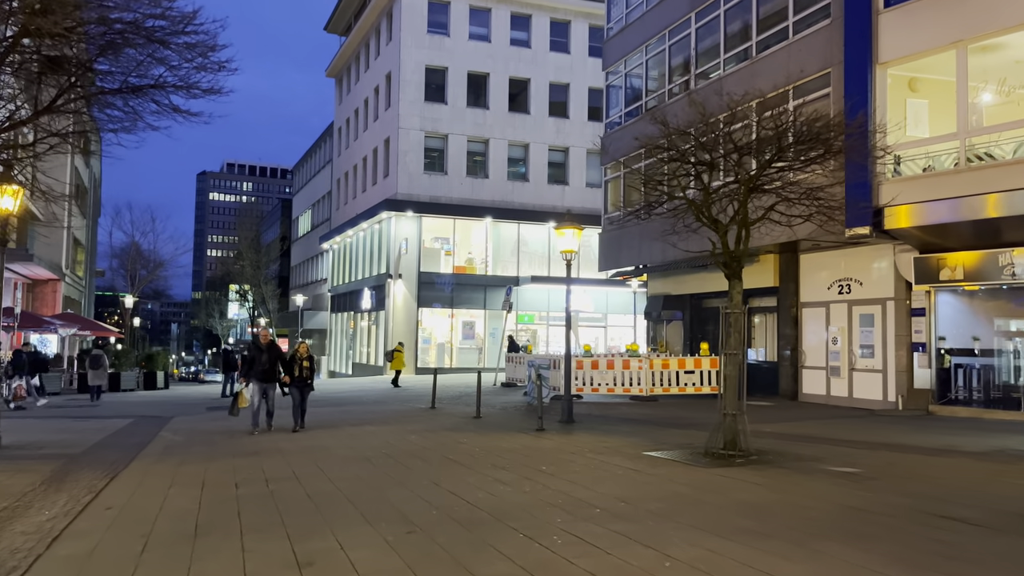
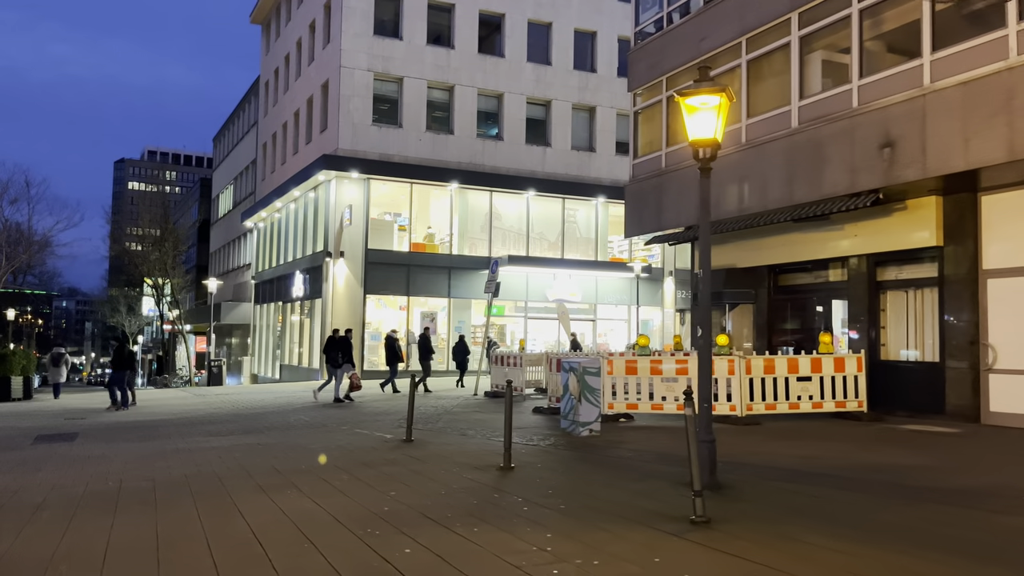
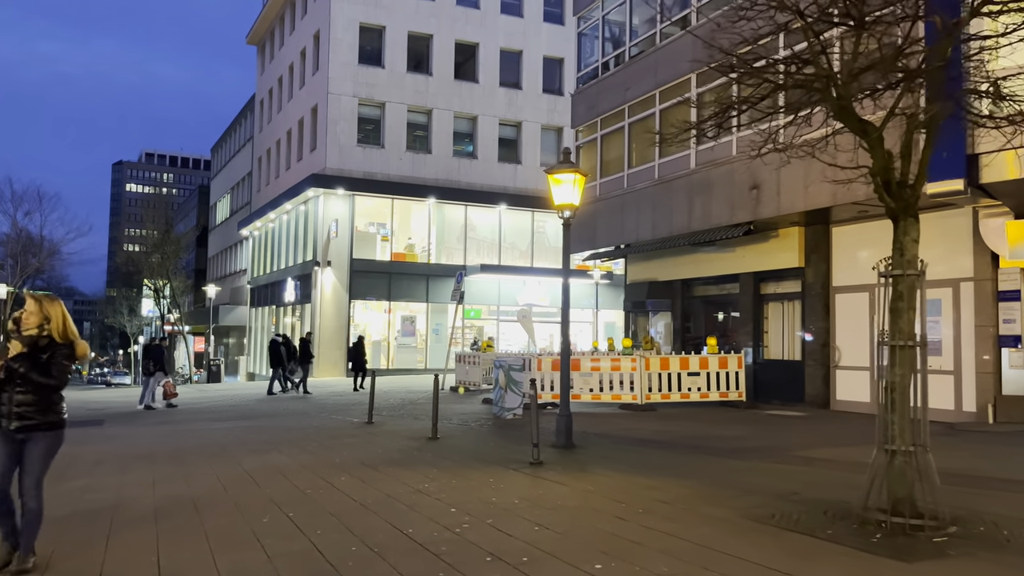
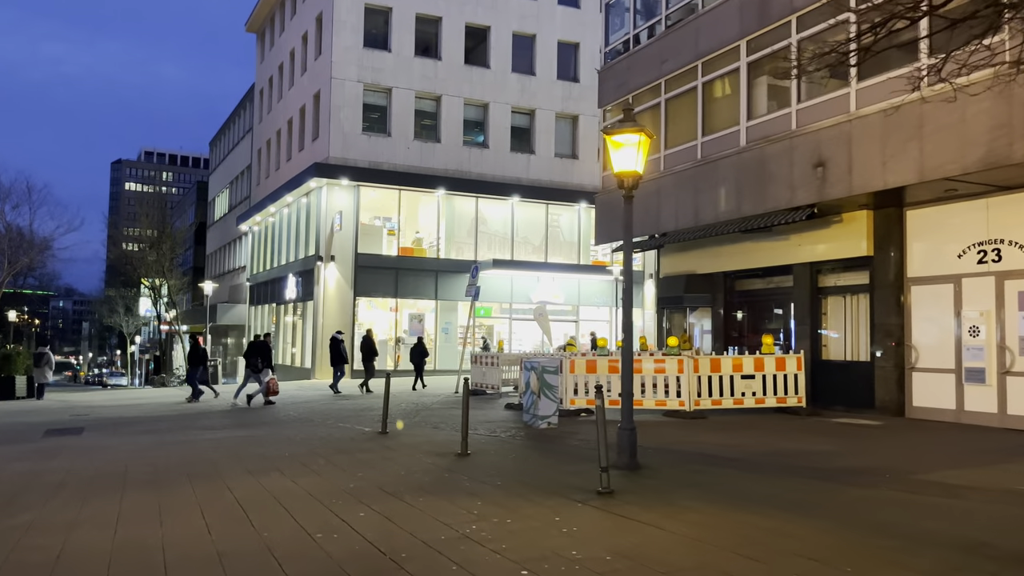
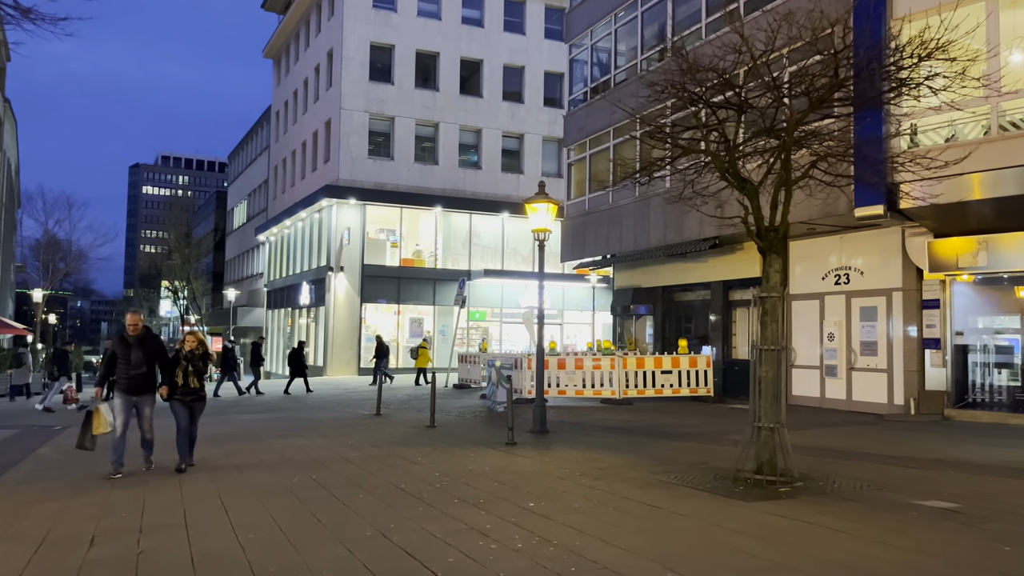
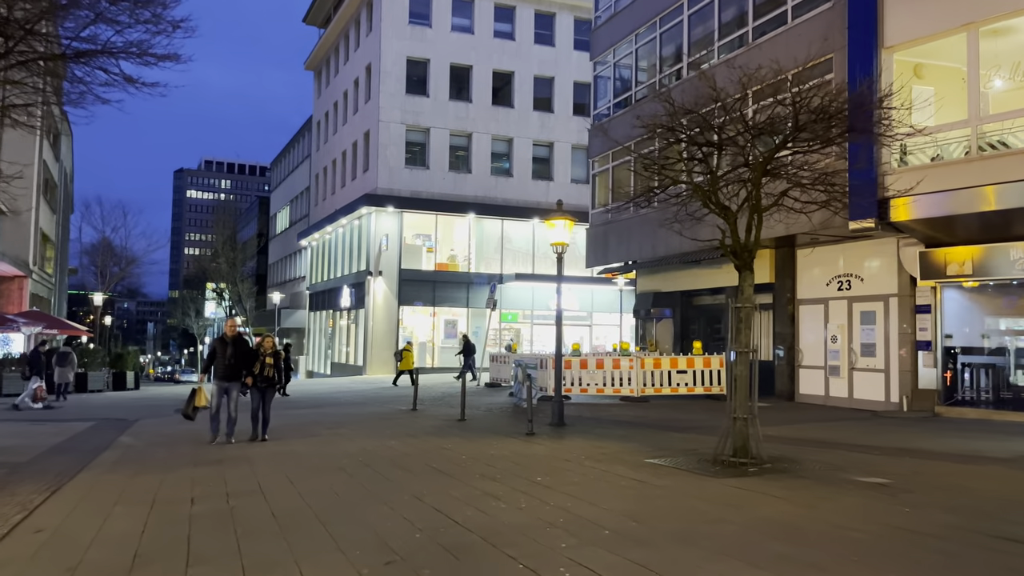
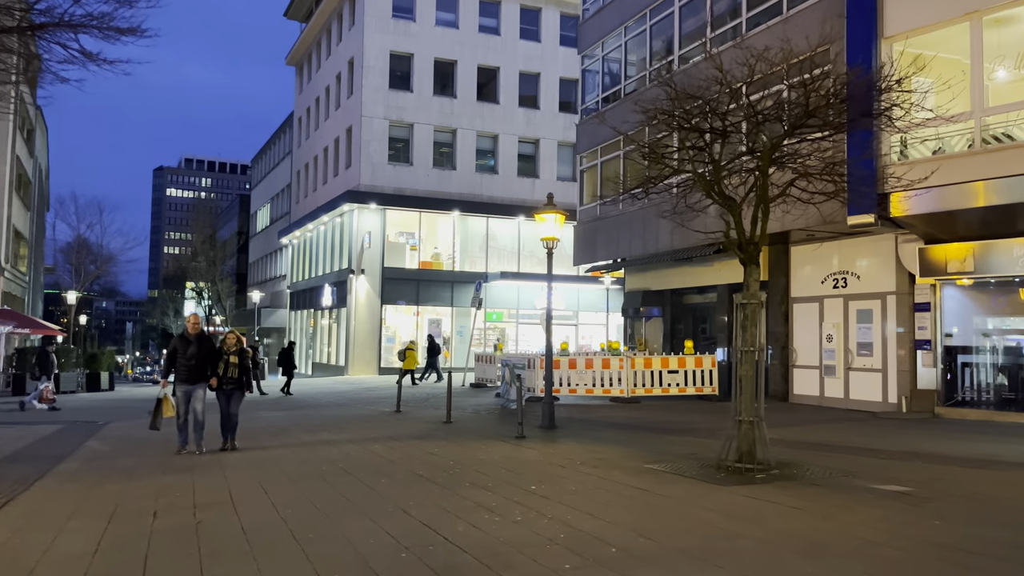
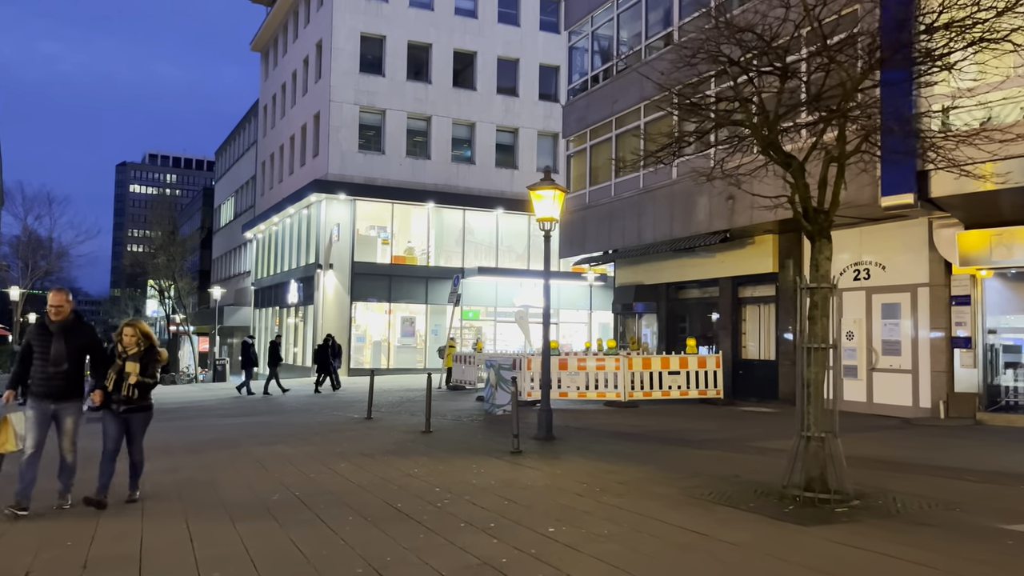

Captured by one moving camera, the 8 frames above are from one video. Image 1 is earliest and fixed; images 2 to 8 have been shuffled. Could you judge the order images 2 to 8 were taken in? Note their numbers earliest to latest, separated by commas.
6, 7, 5, 8, 3, 4, 2
